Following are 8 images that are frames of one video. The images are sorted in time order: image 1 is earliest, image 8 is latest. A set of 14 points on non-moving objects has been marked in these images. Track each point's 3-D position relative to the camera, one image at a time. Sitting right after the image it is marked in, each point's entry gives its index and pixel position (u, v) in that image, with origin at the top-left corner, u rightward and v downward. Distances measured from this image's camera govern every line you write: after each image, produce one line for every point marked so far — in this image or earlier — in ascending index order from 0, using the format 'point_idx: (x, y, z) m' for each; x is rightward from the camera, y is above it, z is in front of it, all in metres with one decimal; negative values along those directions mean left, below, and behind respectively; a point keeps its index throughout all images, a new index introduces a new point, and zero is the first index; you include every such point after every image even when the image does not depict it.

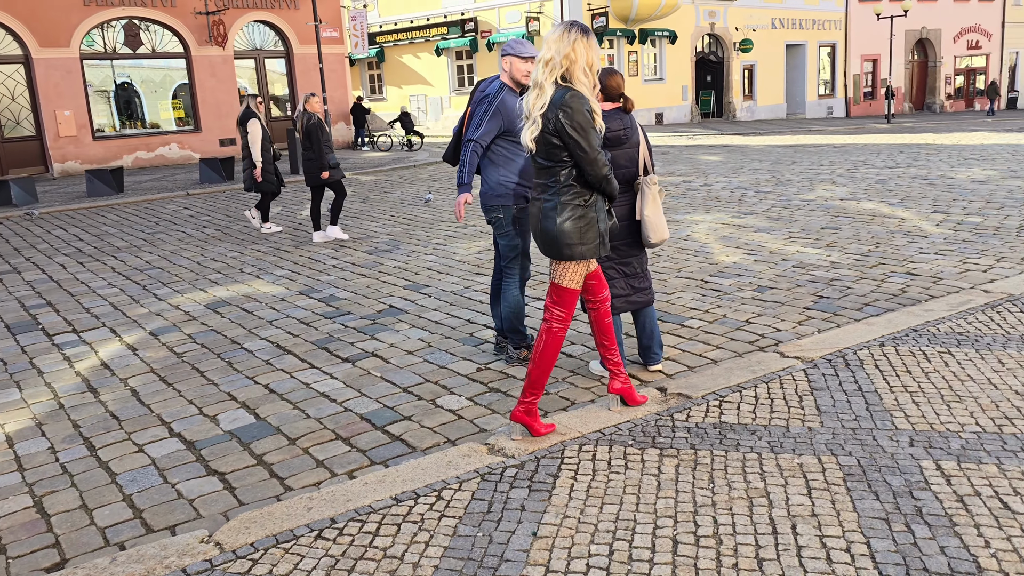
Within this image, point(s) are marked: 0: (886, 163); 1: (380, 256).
0: (+6.4, +2.2, +14.4) m
1: (-1.3, +0.3, +8.1) m
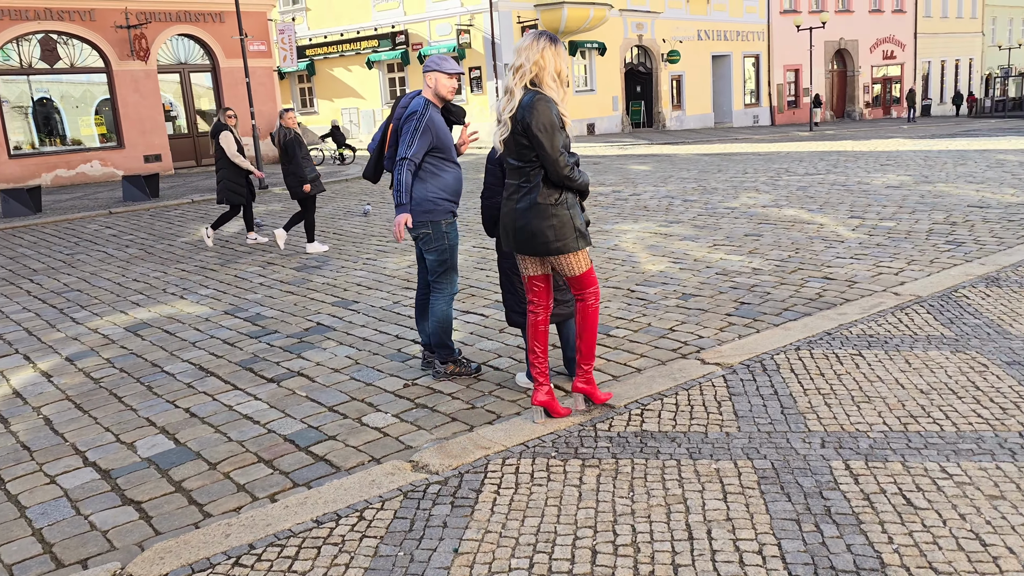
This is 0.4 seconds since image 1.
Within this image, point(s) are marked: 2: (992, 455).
0: (+5.2, +2.1, +14.8) m
1: (-2.0, +0.2, +8.0) m
2: (+1.9, -0.7, +3.3) m
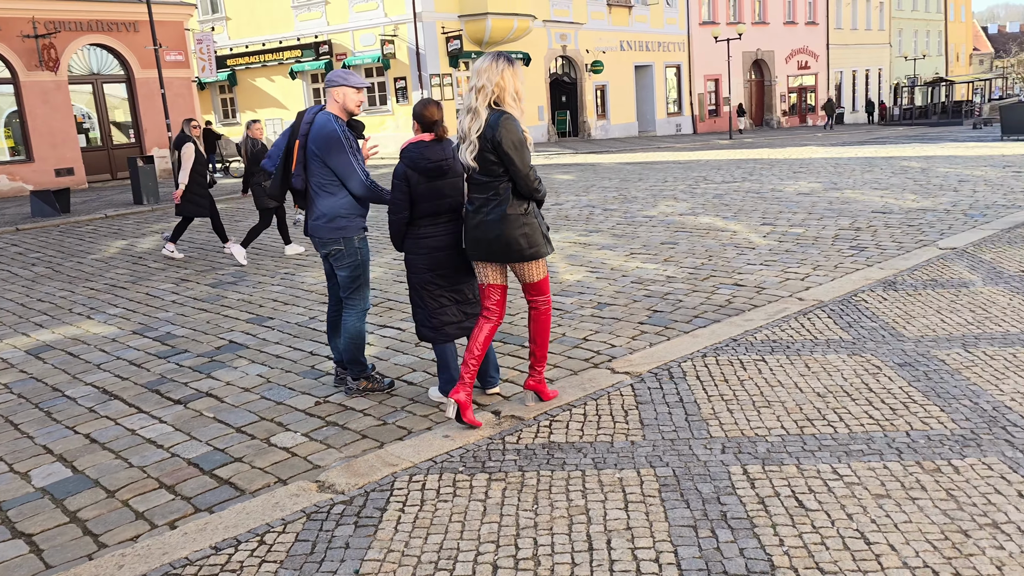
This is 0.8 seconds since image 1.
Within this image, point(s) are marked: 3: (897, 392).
0: (+3.9, +2.0, +15.2) m
1: (-2.7, 0.0, +7.9) m
2: (+1.5, -0.7, +3.5) m
3: (+1.9, -0.5, +4.1) m
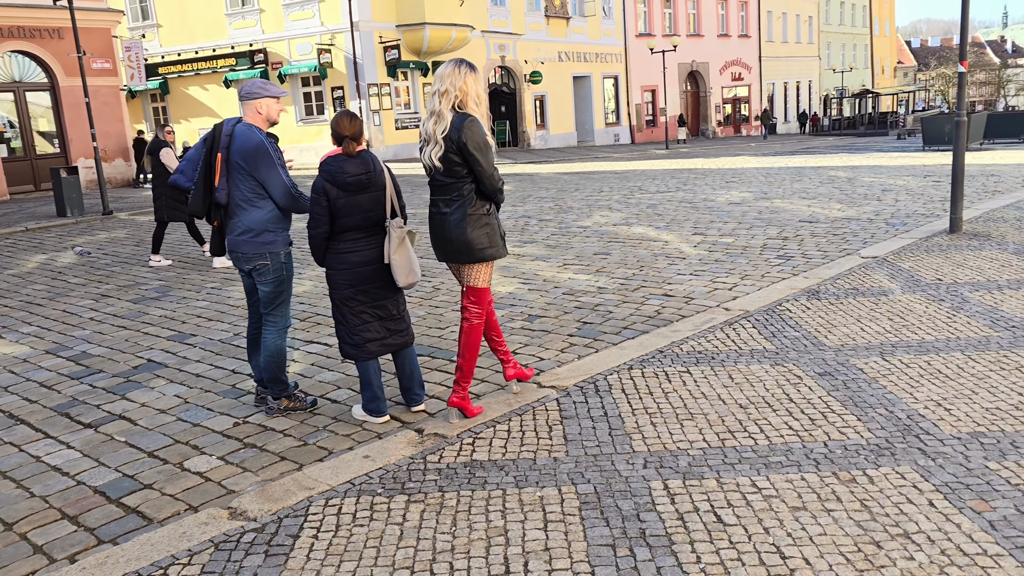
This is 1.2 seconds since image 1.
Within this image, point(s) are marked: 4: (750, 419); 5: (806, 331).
0: (+2.7, +1.9, +15.4) m
1: (-3.3, -0.2, +7.6) m
2: (+1.2, -0.7, +3.5) m
3: (+1.5, -0.6, +4.2) m
4: (+1.1, -0.6, +4.0) m
5: (+1.9, -0.3, +5.4) m
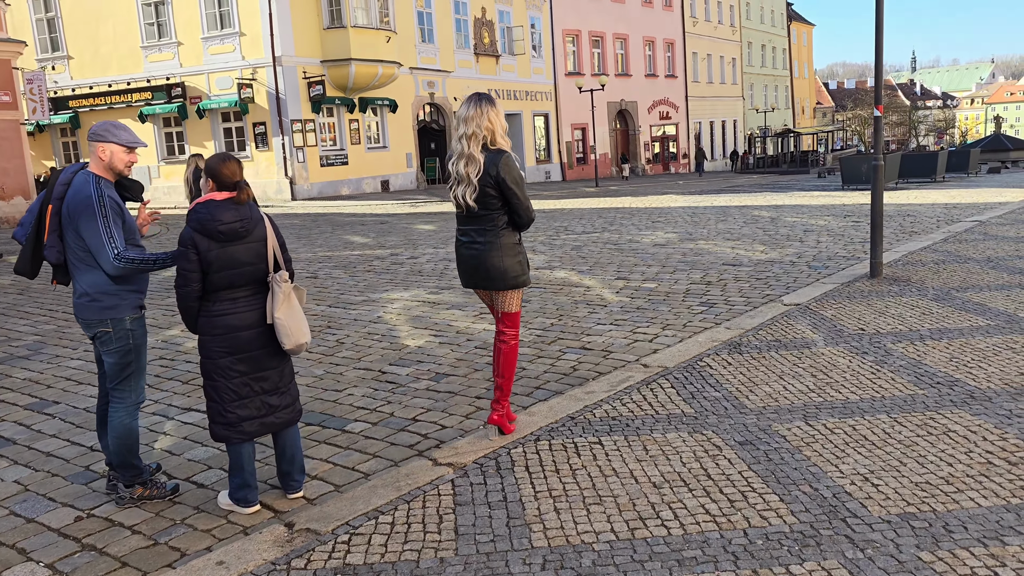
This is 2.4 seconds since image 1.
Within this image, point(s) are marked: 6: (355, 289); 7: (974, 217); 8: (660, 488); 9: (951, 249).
0: (+1.3, +1.1, +15.2) m
1: (-4.1, -0.6, +6.9) m
2: (+0.8, -1.0, +3.1) m
3: (+1.0, -0.9, +3.8) m
4: (+0.7, -0.9, +3.6) m
5: (+1.3, -0.6, +5.1) m
6: (-1.9, 0.0, +9.9) m
7: (+7.5, +1.2, +13.5) m
8: (+0.7, -0.9, +3.7) m
9: (+5.2, +0.5, +9.8) m
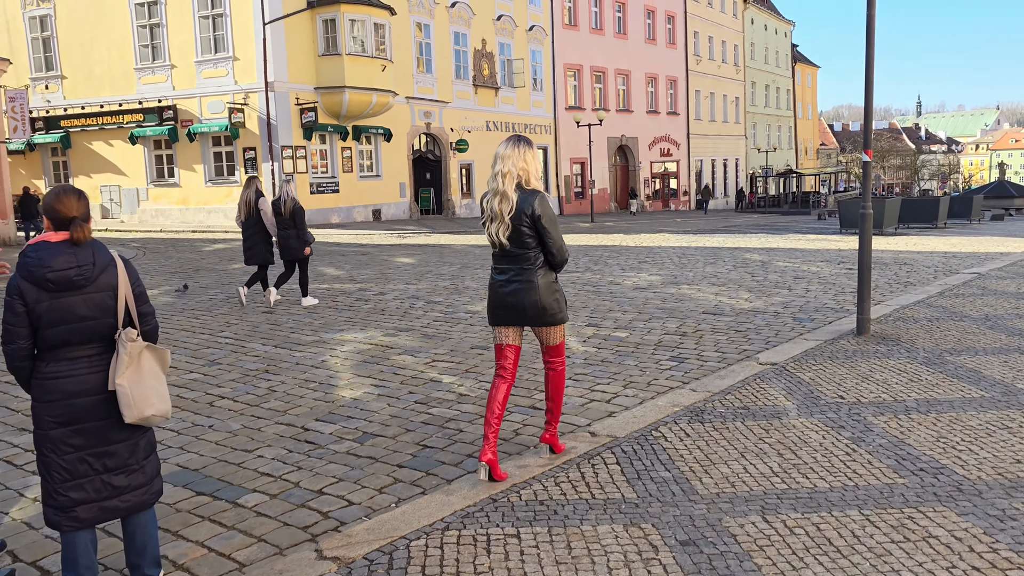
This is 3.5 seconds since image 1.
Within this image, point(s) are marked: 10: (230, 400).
0: (+1.0, +0.4, +14.6) m
1: (-4.5, -0.9, +6.2) m
2: (+0.3, -1.3, +2.4) m
3: (+0.6, -1.2, +3.2) m
4: (+0.2, -1.2, +3.0) m
5: (+0.9, -1.0, +4.4) m
6: (-2.3, -0.4, +9.3) m
7: (+7.1, +0.3, +12.9) m
8: (+0.2, -1.2, +3.1) m
9: (+4.8, -0.2, +9.2) m
10: (-2.1, -0.8, +6.3) m
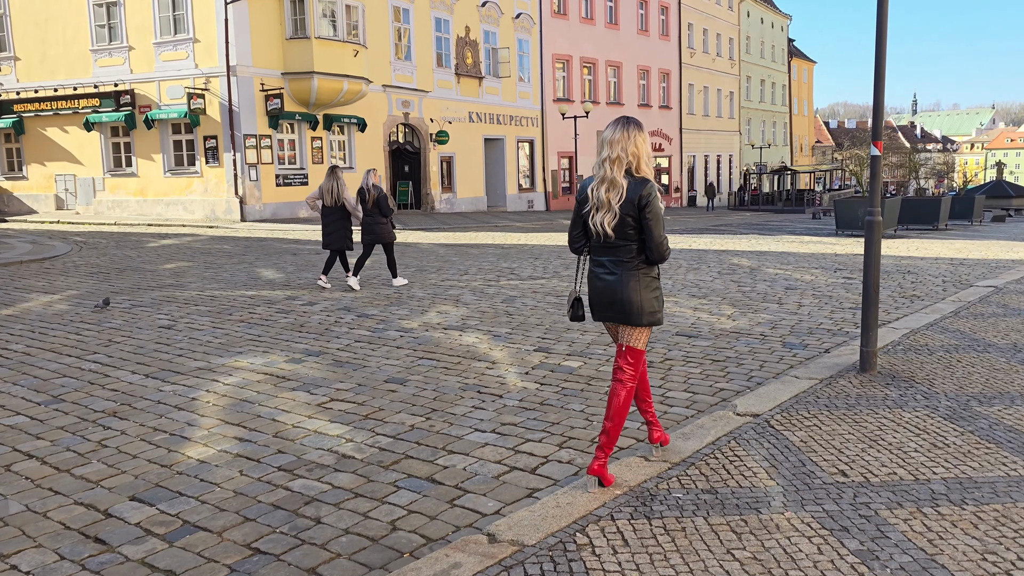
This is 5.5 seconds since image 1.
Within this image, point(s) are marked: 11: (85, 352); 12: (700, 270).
0: (+0.3, +0.3, +13.1) m
1: (-5.1, -1.0, +4.7) m
2: (-0.2, -1.5, +0.9) m
3: (0.0, -1.3, +1.7) m
4: (-0.3, -1.4, +1.5) m
5: (+0.3, -1.2, +2.9) m
6: (-2.9, -0.6, +7.7) m
7: (+6.5, +0.1, +11.4) m
8: (-0.3, -1.4, +1.6) m
9: (+4.2, -0.4, +7.7) m
10: (-2.7, -1.0, +4.8) m
11: (-3.9, -0.6, +7.6) m
12: (+3.0, +0.3, +13.2) m
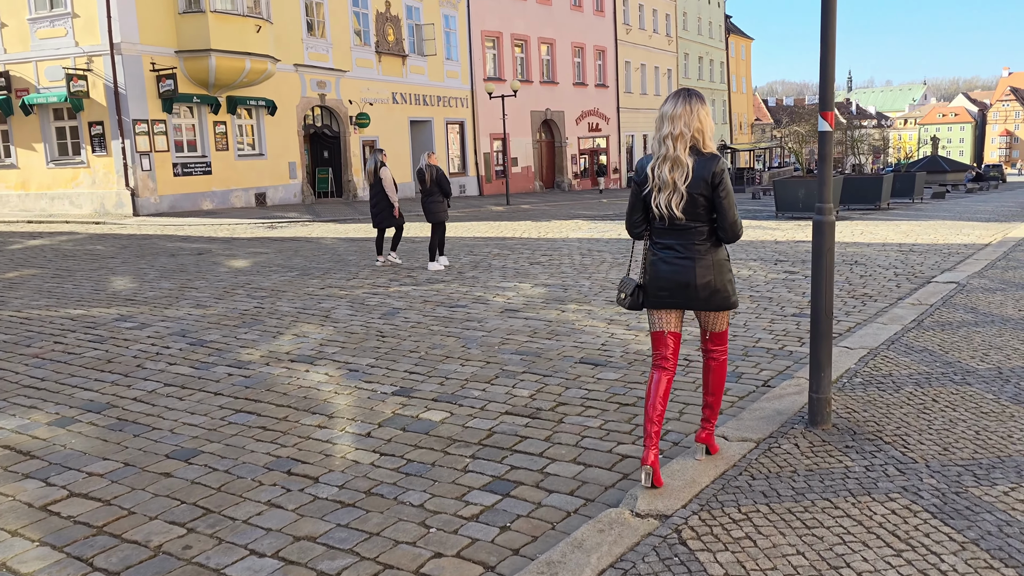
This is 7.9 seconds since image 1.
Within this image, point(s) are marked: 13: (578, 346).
0: (-1.0, +0.2, +11.3) m
1: (-5.9, -1.3, +2.6) m
2: (-0.8, -1.8, -0.8) m
3: (-0.6, -1.6, -0.1) m
4: (-1.0, -1.7, -0.3) m
5: (-0.4, -1.4, +1.2) m
6: (-3.9, -0.8, +5.8) m
7: (+5.2, +0.2, +10.0) m
8: (-1.0, -1.7, -0.2) m
9: (+3.1, -0.4, +6.2) m
10: (-3.5, -1.3, +2.9) m
11: (-4.9, -0.8, +5.6) m
12: (+1.6, +0.3, +11.6) m
13: (+0.5, -0.5, +6.9) m
